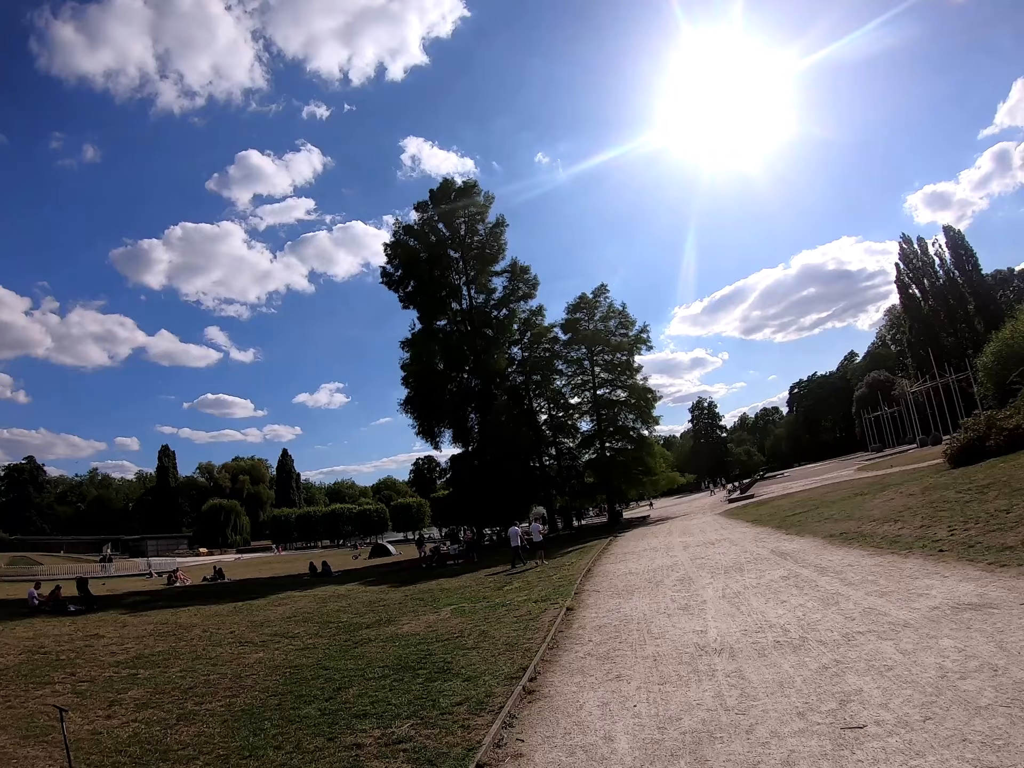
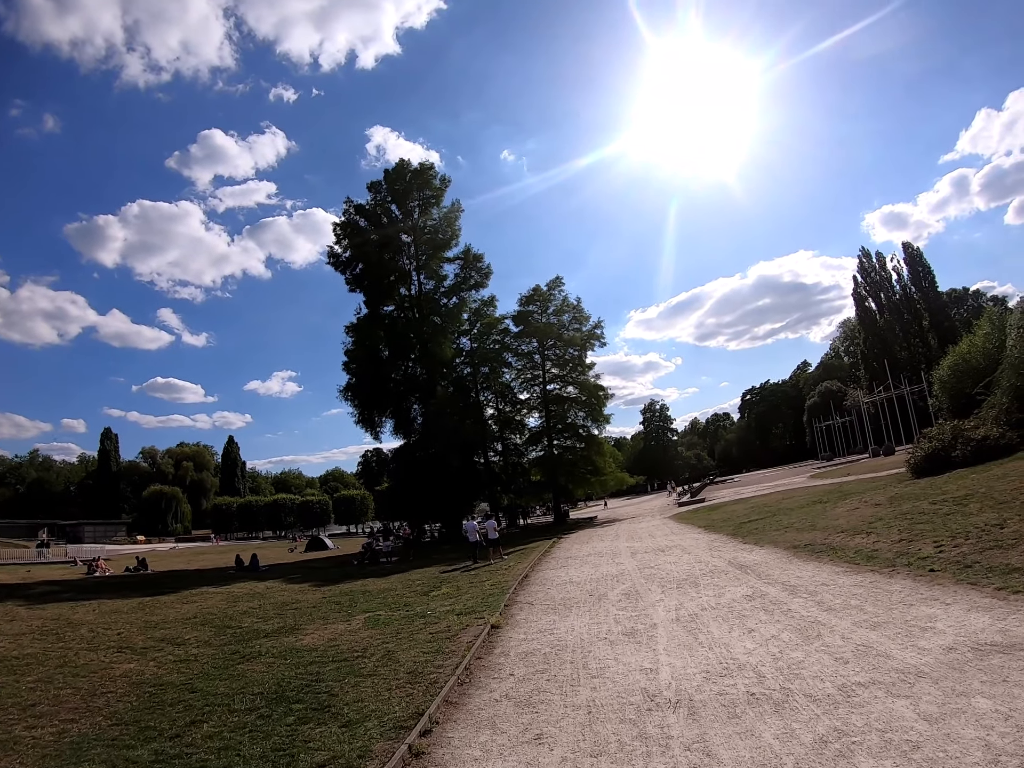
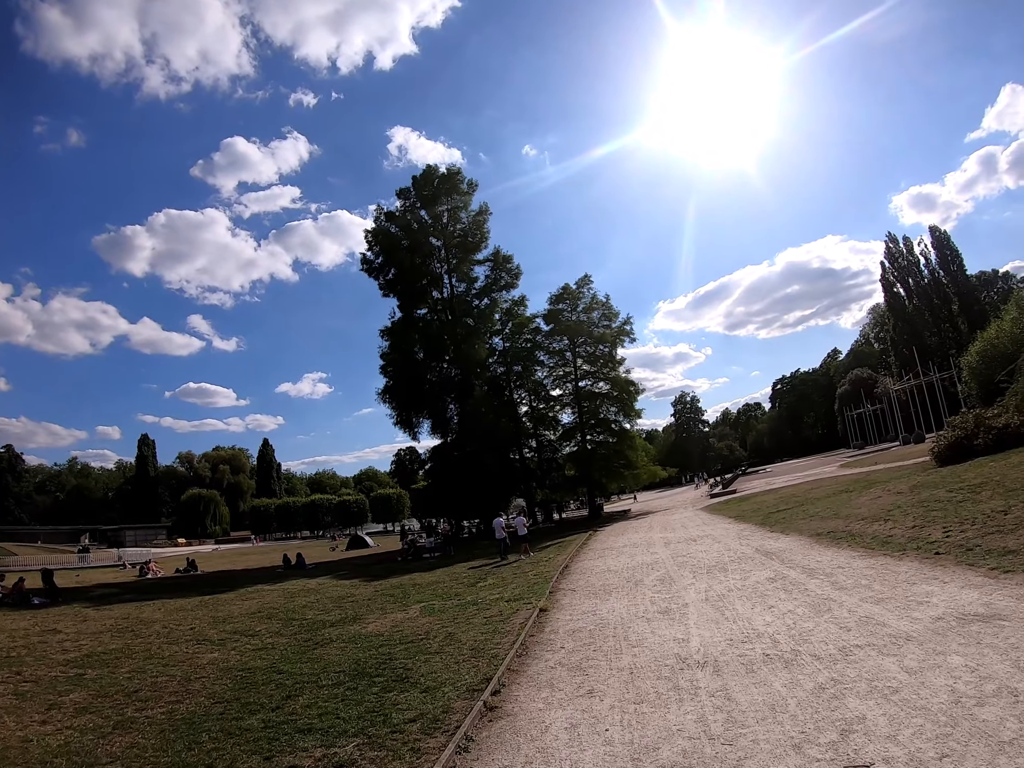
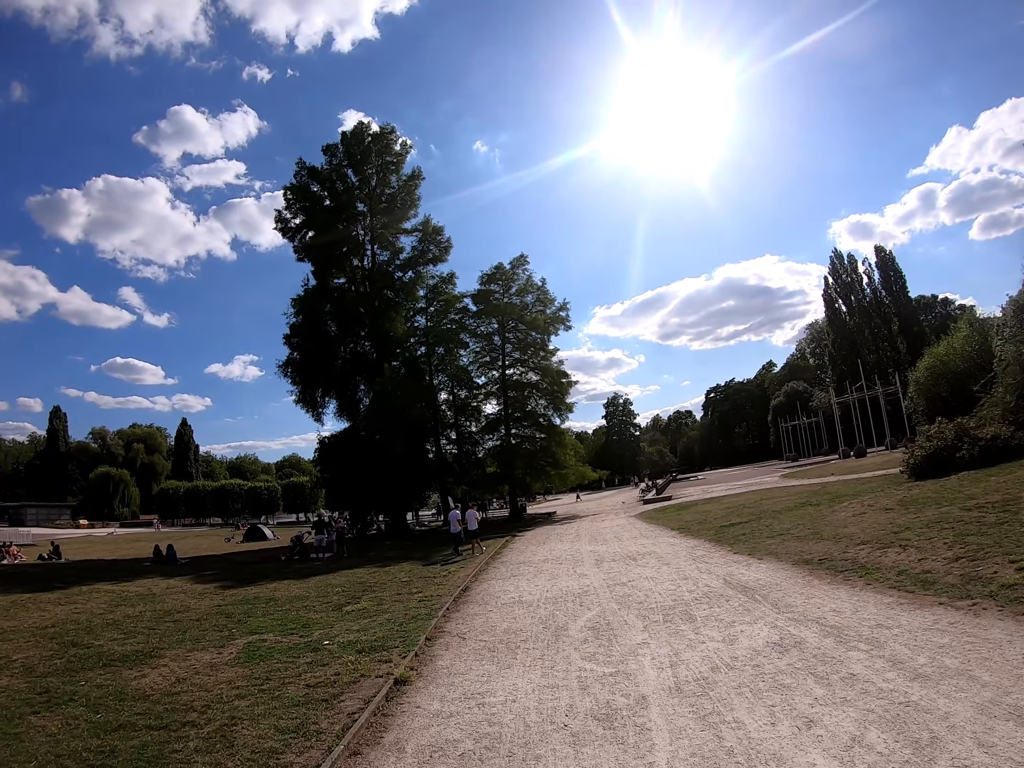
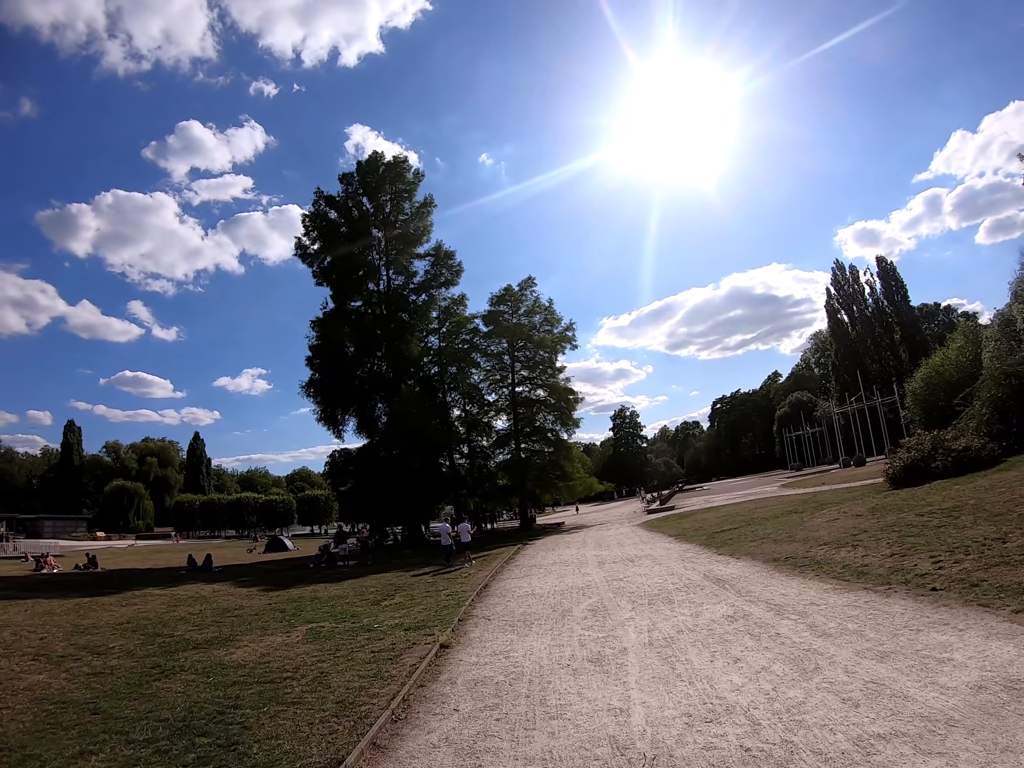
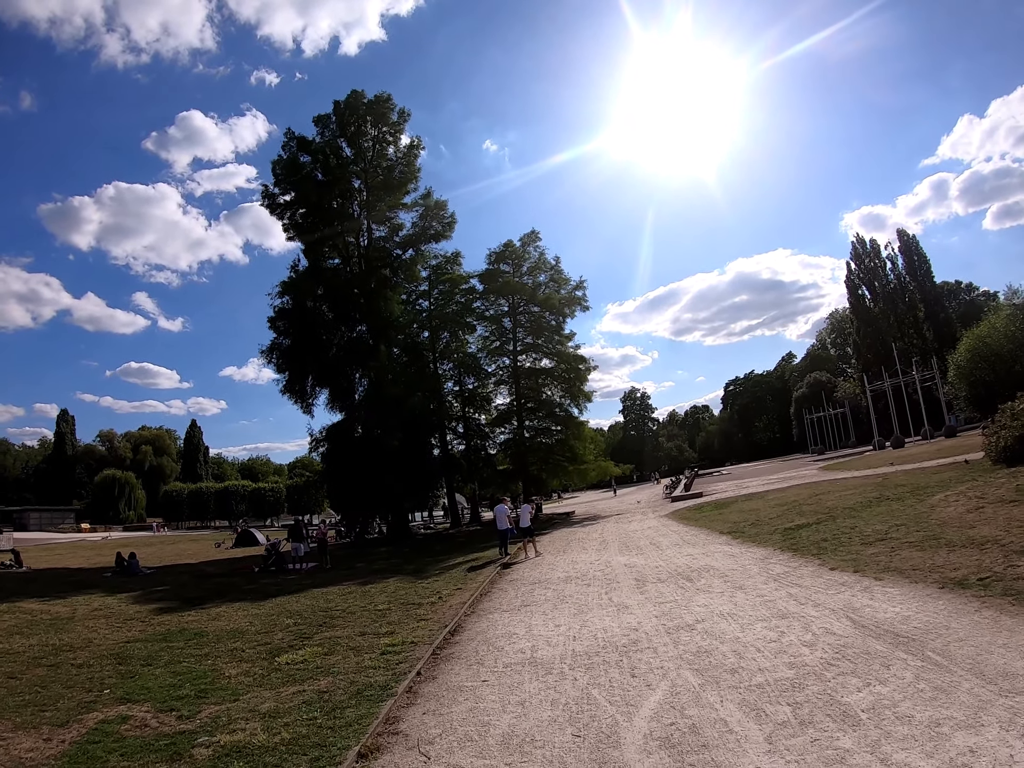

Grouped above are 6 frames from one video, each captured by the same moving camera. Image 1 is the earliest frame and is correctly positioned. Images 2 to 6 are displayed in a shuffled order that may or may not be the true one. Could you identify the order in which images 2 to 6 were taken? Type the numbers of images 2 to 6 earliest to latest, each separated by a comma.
3, 2, 5, 4, 6
